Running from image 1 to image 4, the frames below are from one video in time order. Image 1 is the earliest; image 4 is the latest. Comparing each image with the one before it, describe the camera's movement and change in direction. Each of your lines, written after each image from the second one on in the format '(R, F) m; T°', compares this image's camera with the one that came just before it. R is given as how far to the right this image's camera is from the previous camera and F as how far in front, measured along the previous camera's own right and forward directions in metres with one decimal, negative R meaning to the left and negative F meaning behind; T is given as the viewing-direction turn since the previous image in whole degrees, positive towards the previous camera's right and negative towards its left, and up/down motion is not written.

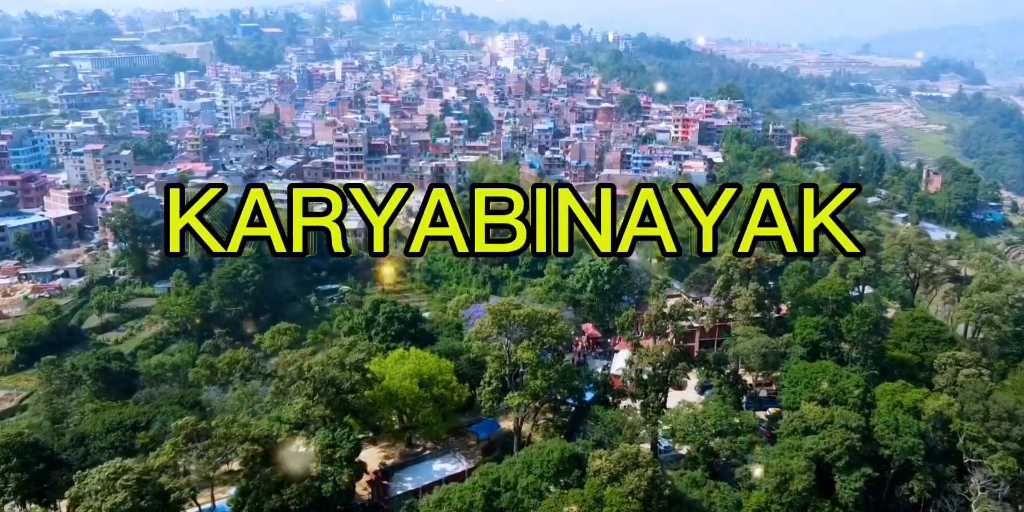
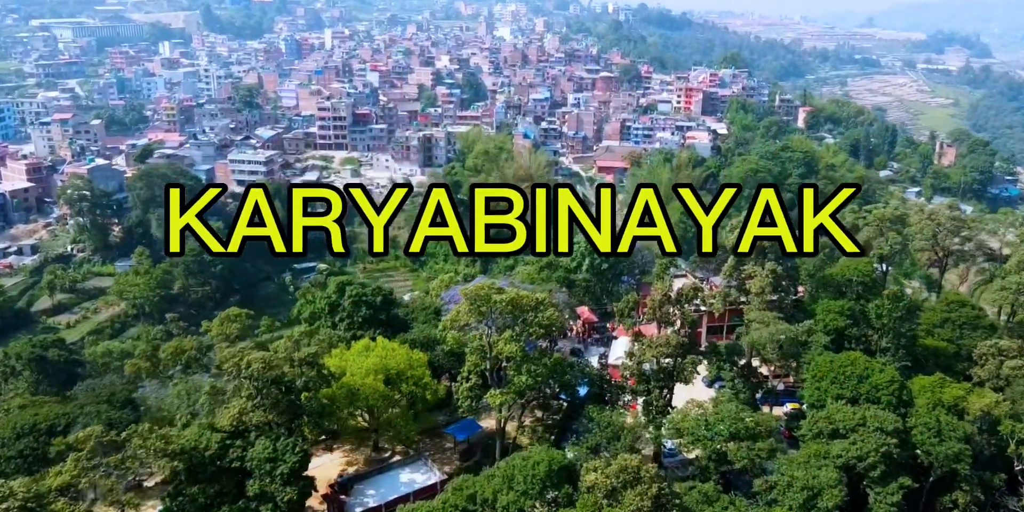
(+0.5, +3.6) m; 0°
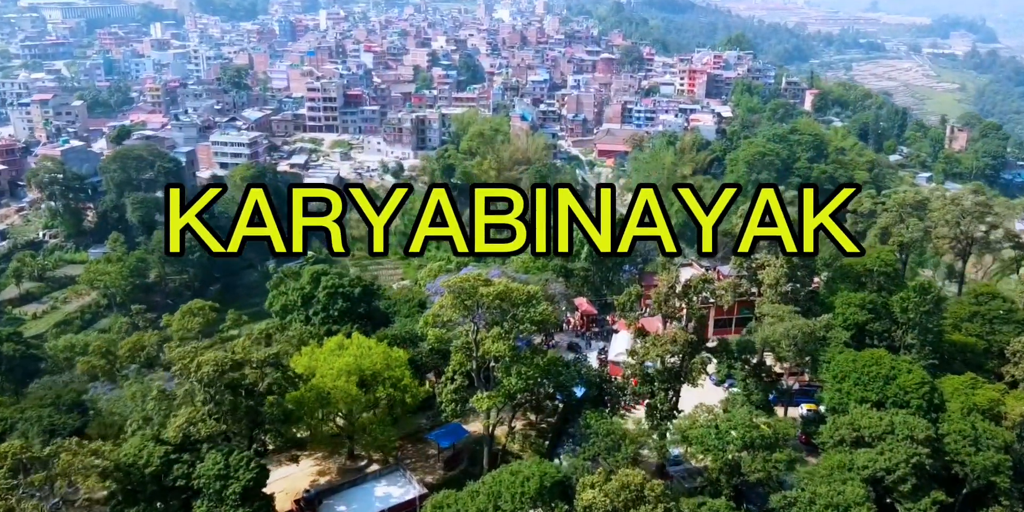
(+0.3, +2.2) m; 0°
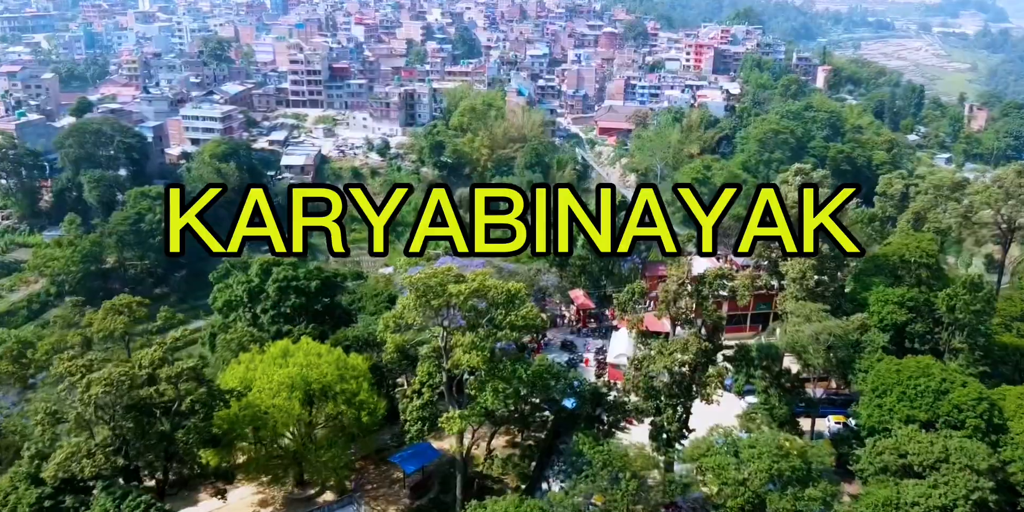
(+0.5, +3.4) m; 0°
